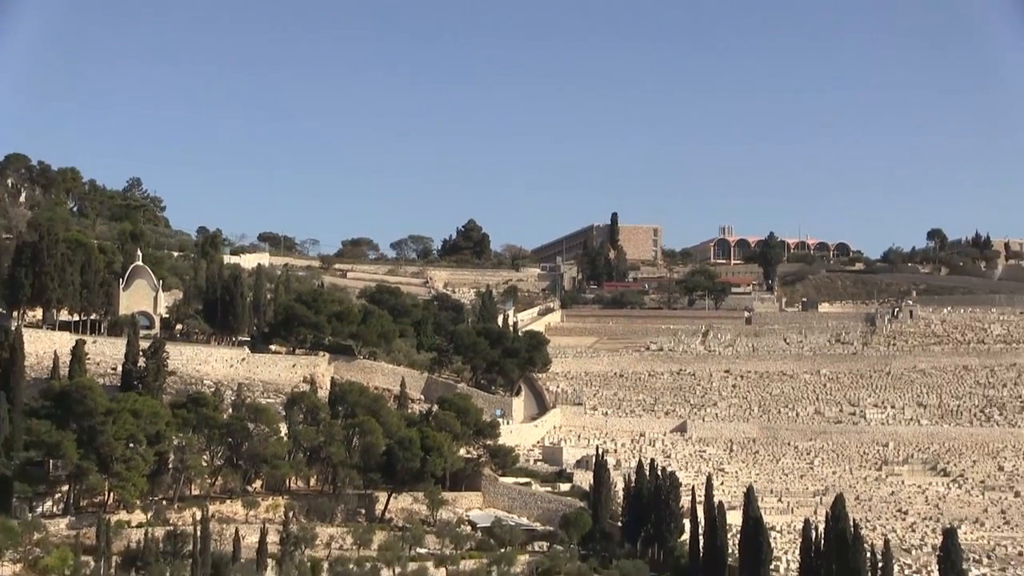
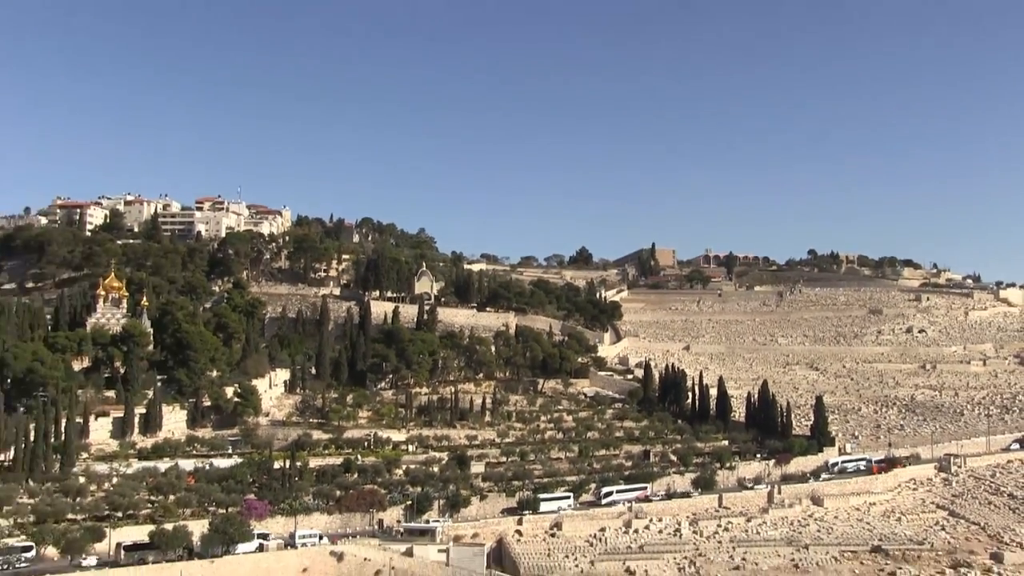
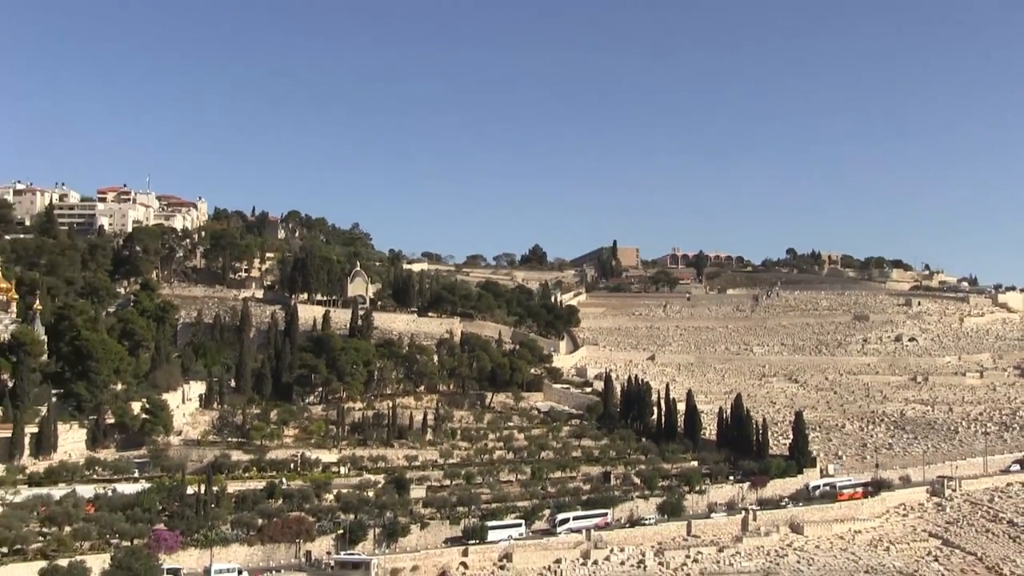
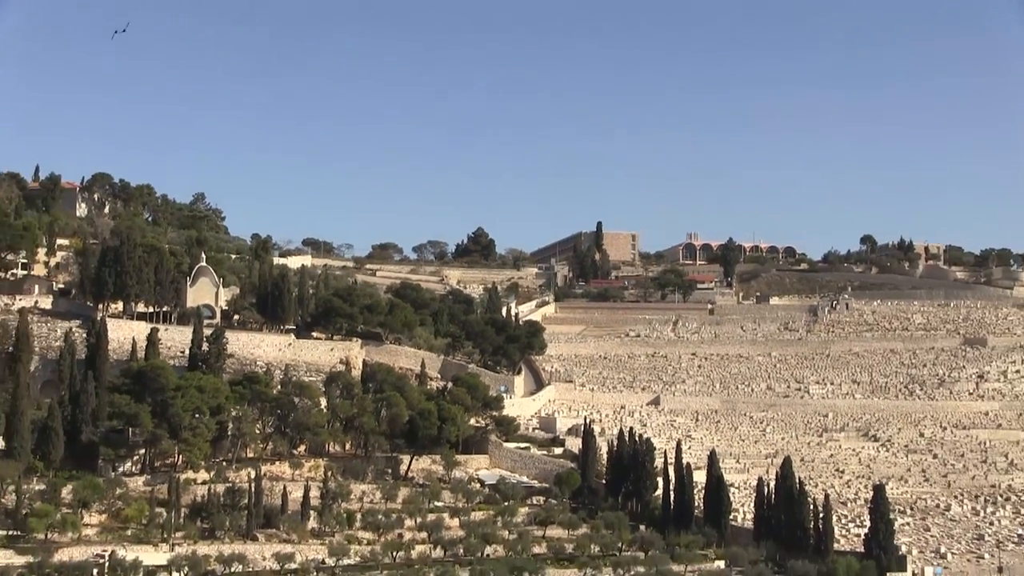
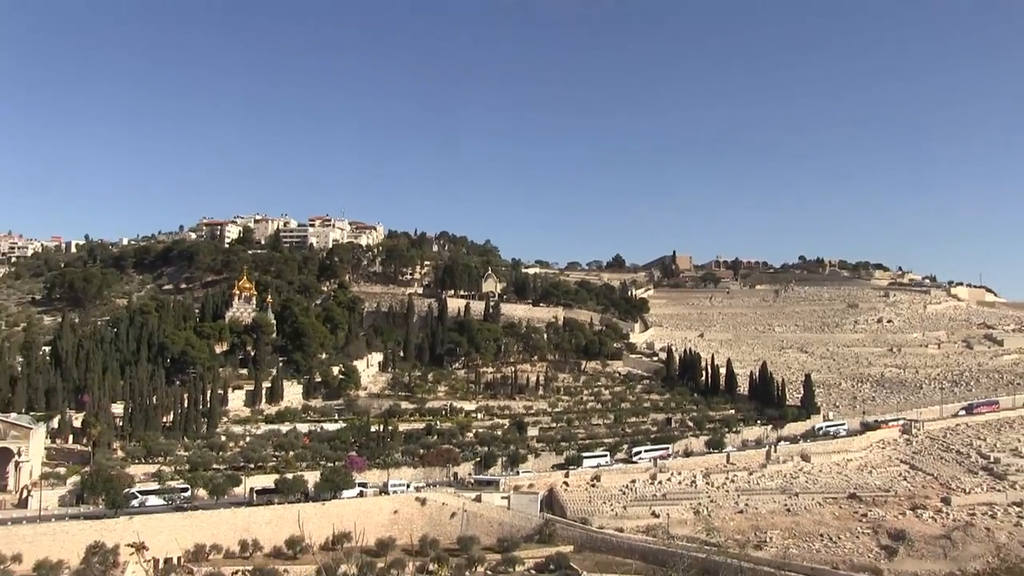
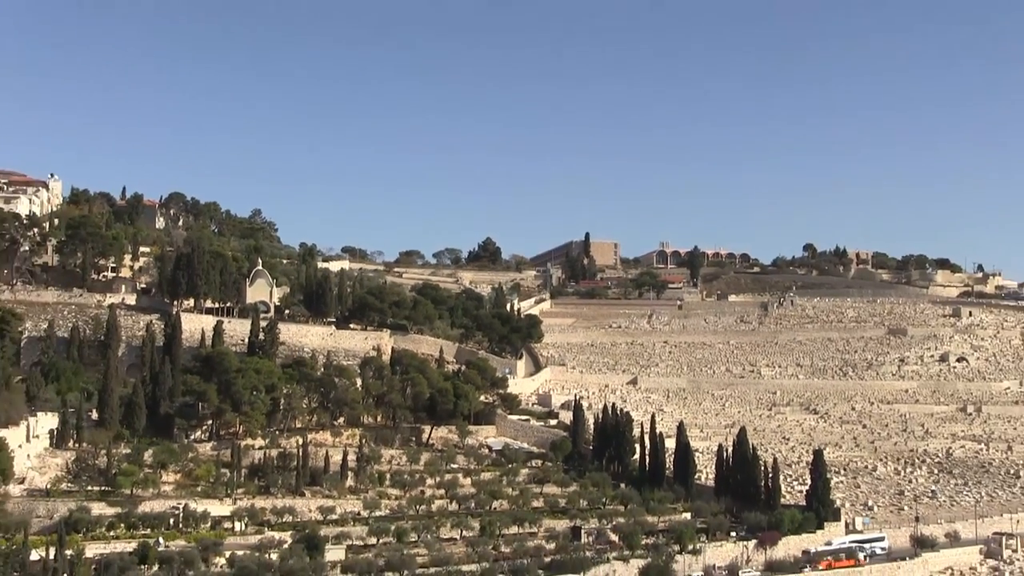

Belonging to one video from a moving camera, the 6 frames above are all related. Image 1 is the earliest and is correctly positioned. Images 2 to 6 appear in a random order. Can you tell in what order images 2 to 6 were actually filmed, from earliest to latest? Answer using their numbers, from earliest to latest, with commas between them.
4, 6, 3, 2, 5
